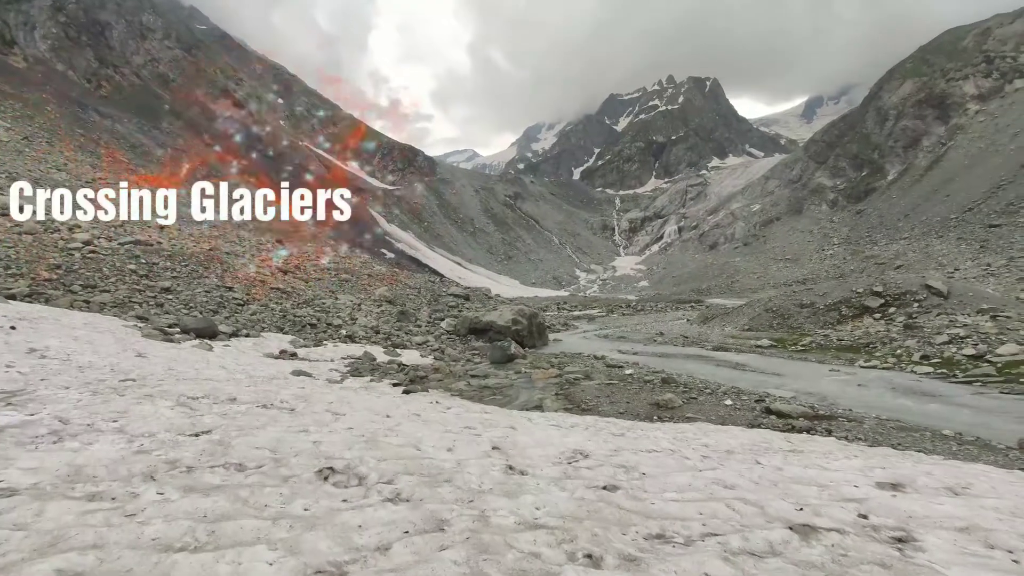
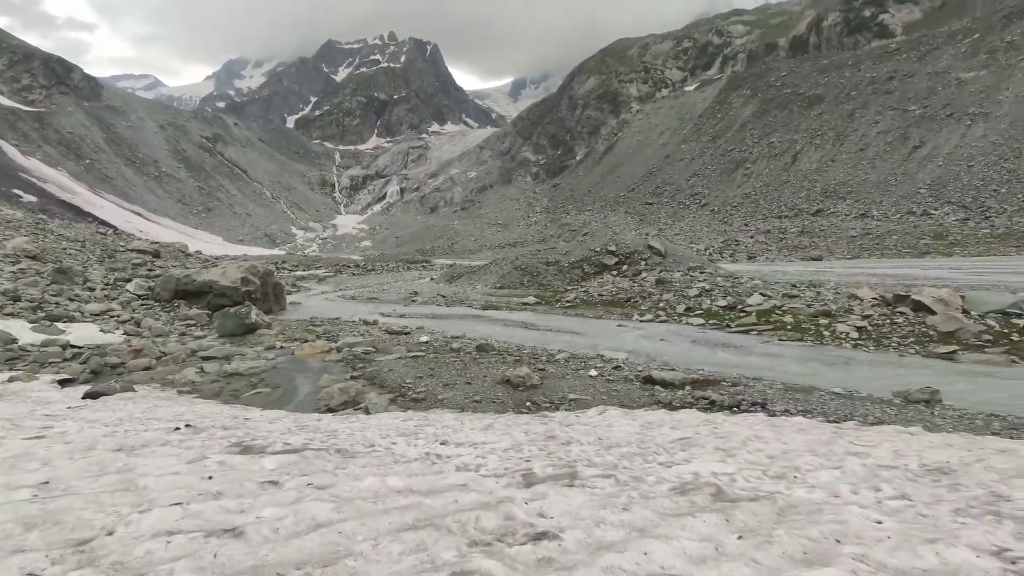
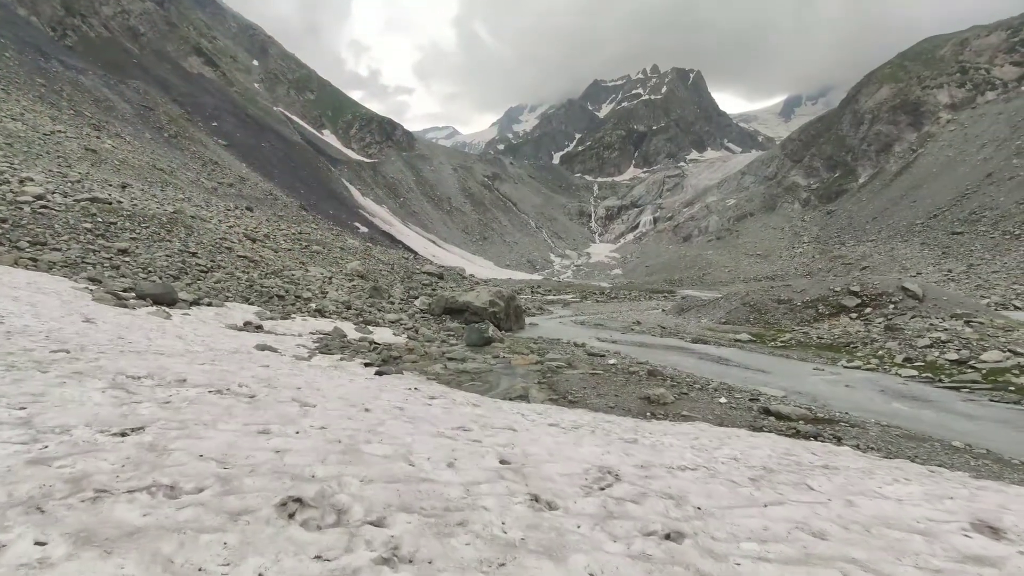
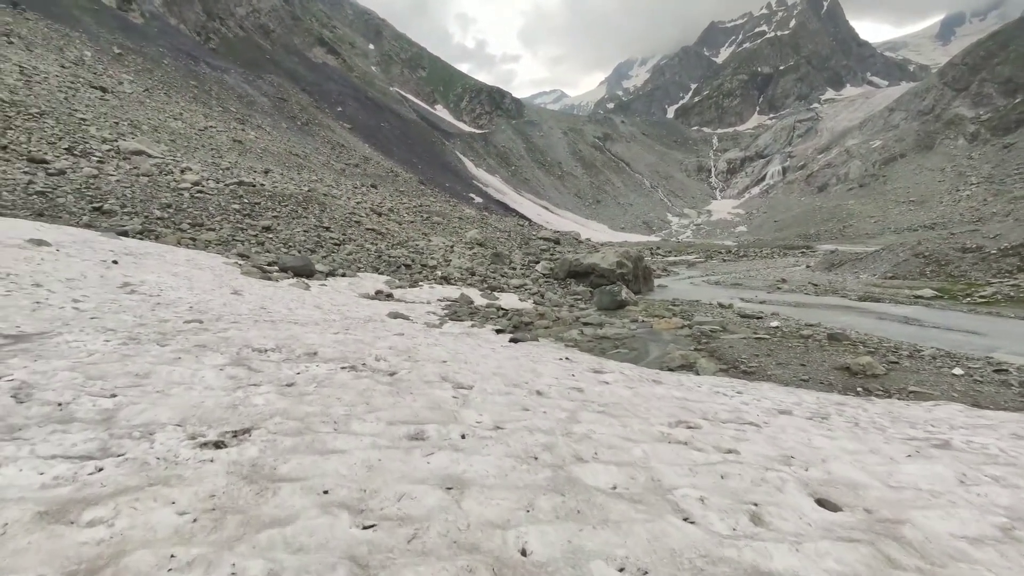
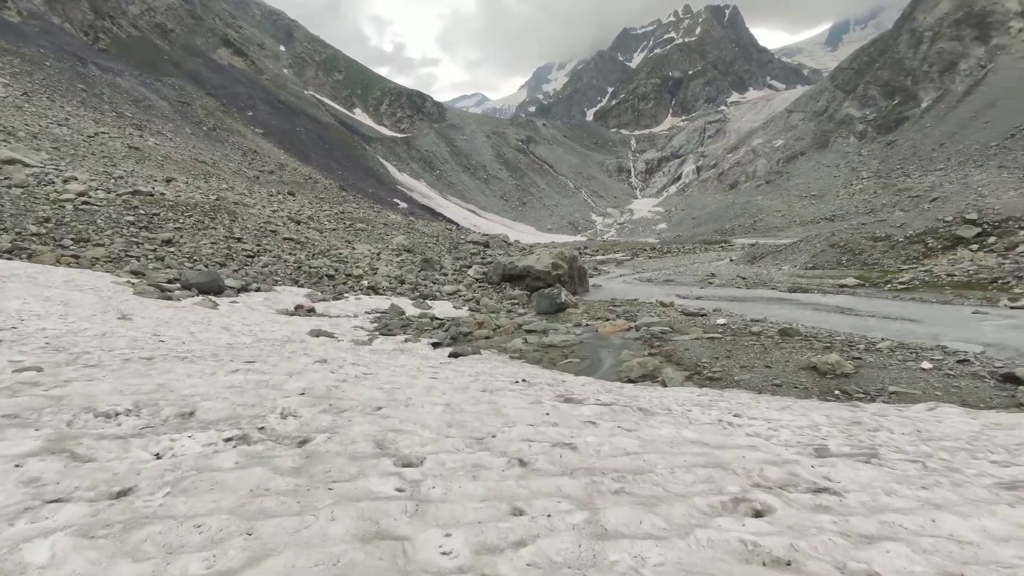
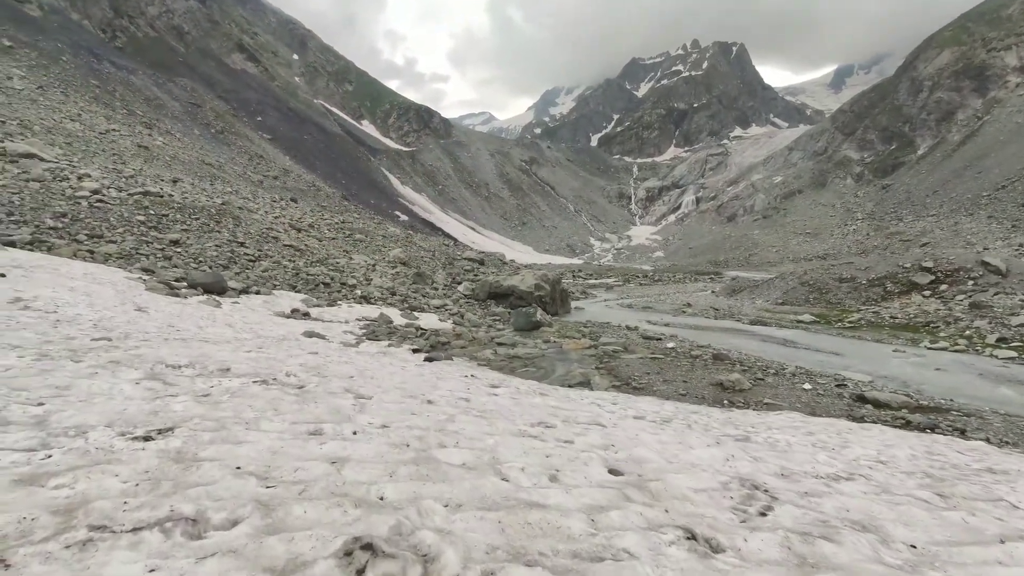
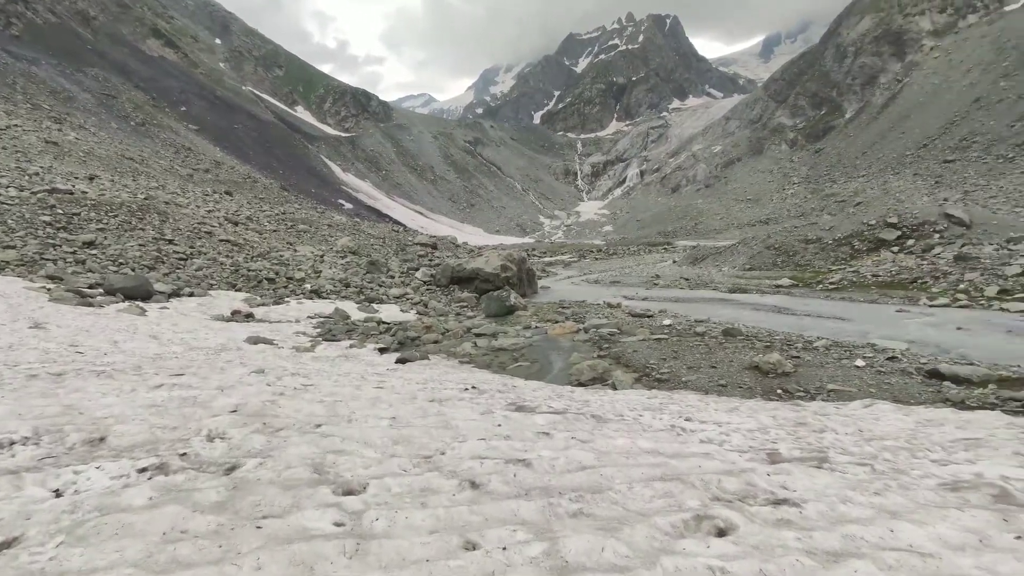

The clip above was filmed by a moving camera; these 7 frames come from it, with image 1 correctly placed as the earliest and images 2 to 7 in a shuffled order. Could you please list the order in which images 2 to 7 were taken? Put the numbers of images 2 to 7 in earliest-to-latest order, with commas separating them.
3, 6, 4, 5, 7, 2
